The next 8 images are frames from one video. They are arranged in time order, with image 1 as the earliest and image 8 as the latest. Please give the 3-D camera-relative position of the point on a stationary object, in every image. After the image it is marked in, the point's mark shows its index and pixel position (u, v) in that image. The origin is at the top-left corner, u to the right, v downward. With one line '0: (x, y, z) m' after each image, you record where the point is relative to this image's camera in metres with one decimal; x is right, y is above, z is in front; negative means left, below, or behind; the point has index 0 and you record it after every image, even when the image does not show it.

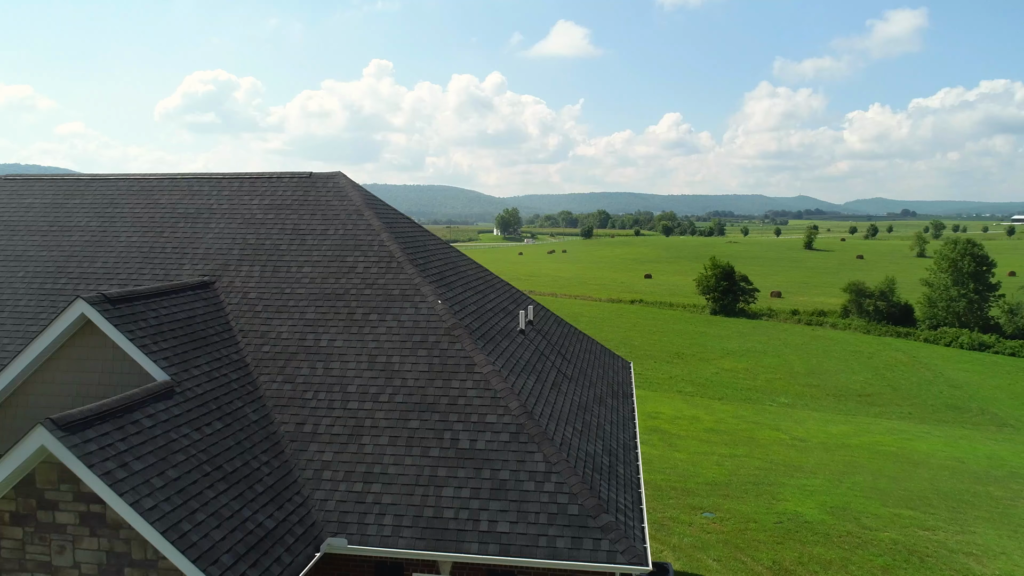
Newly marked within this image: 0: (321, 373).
0: (-1.8, -0.8, +6.8) m
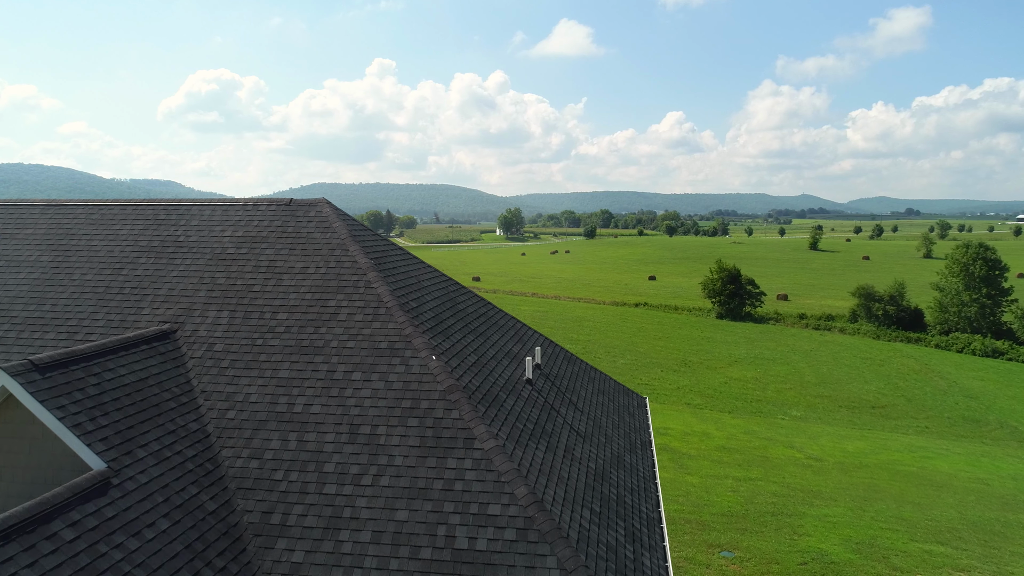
0: (-1.8, -1.3, +5.8) m
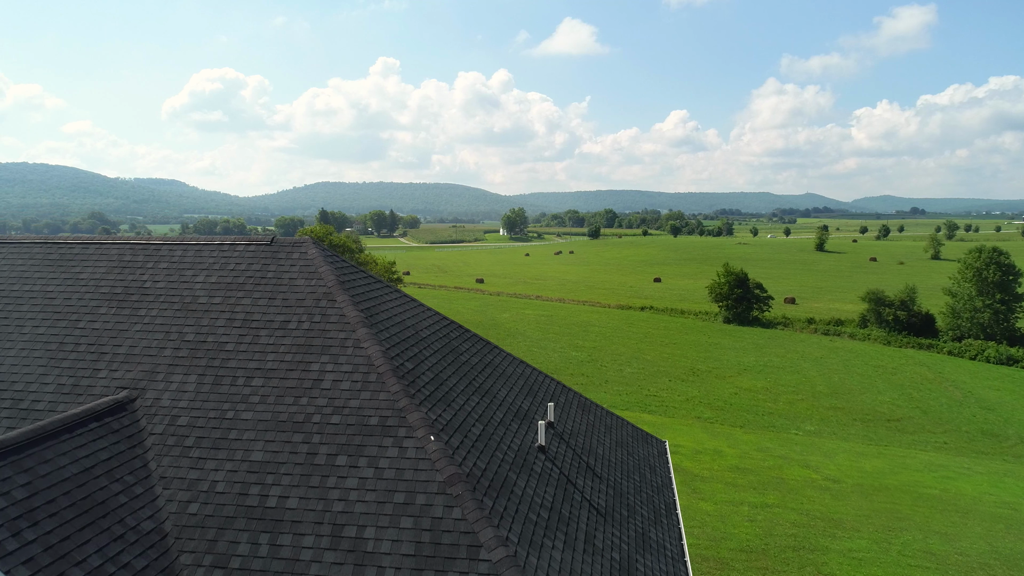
0: (-1.7, -1.8, +4.9) m
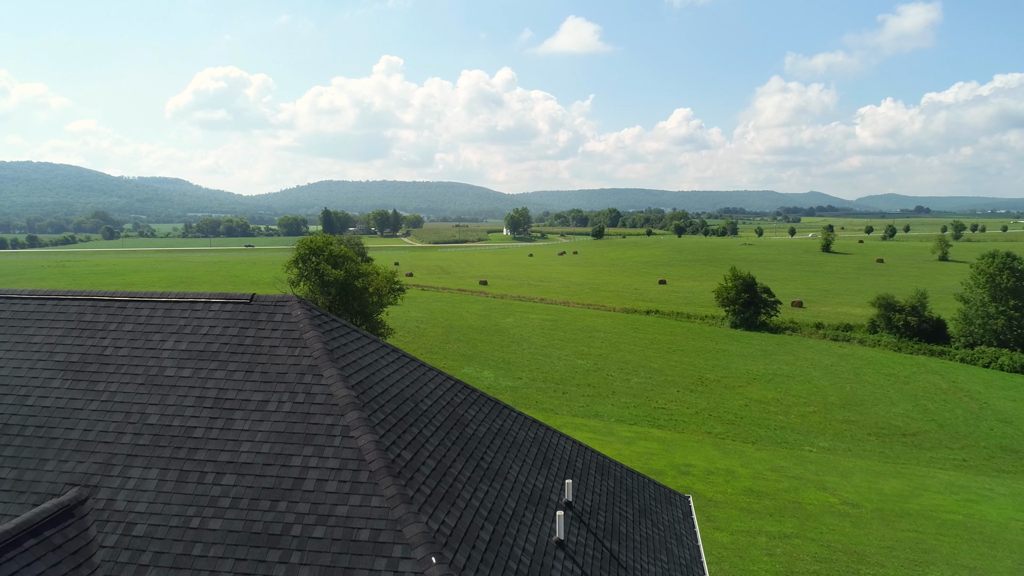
0: (-1.6, -2.4, +4.0) m
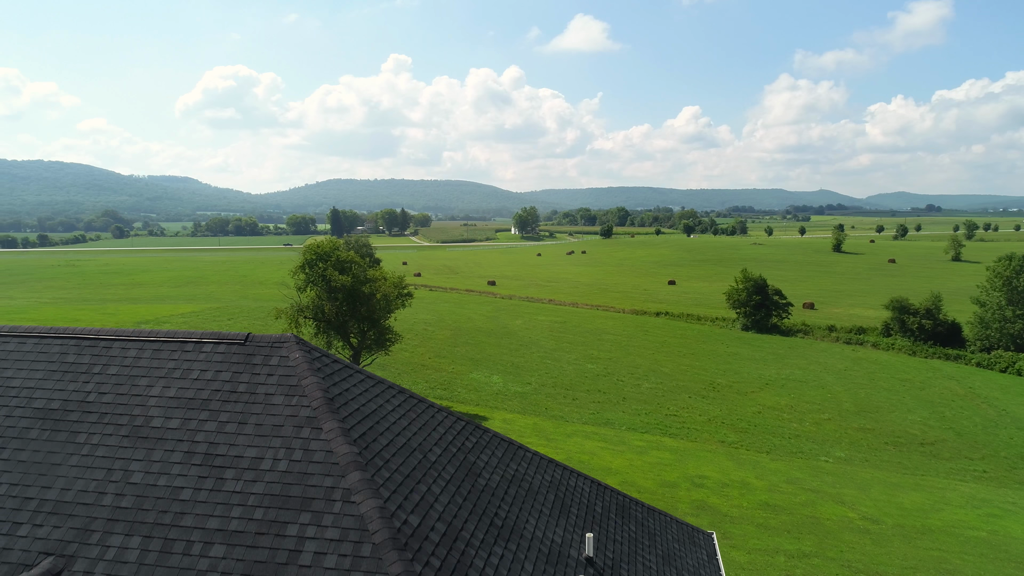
0: (-1.5, -2.7, +3.5) m
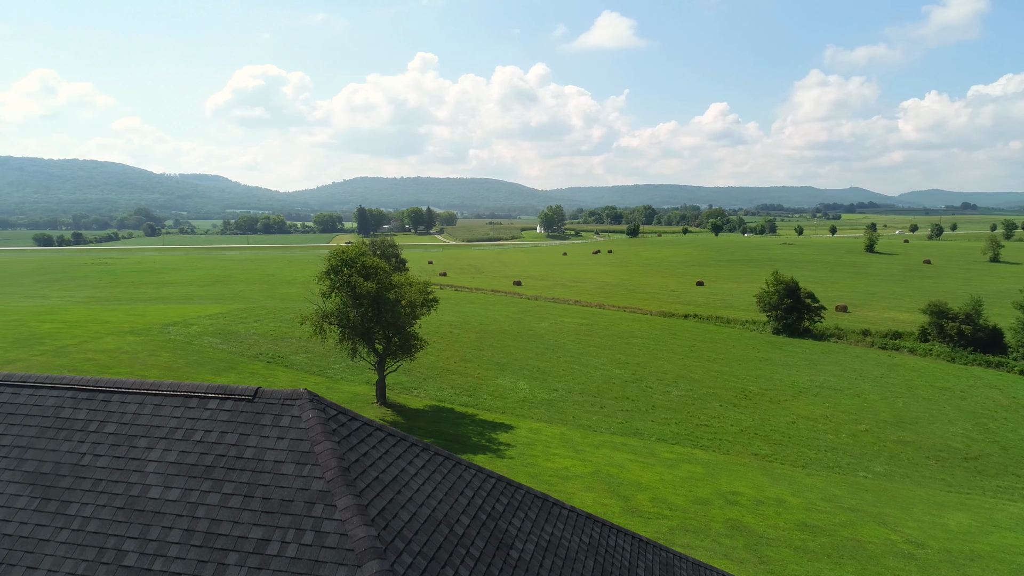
0: (-1.3, -3.1, +2.9) m
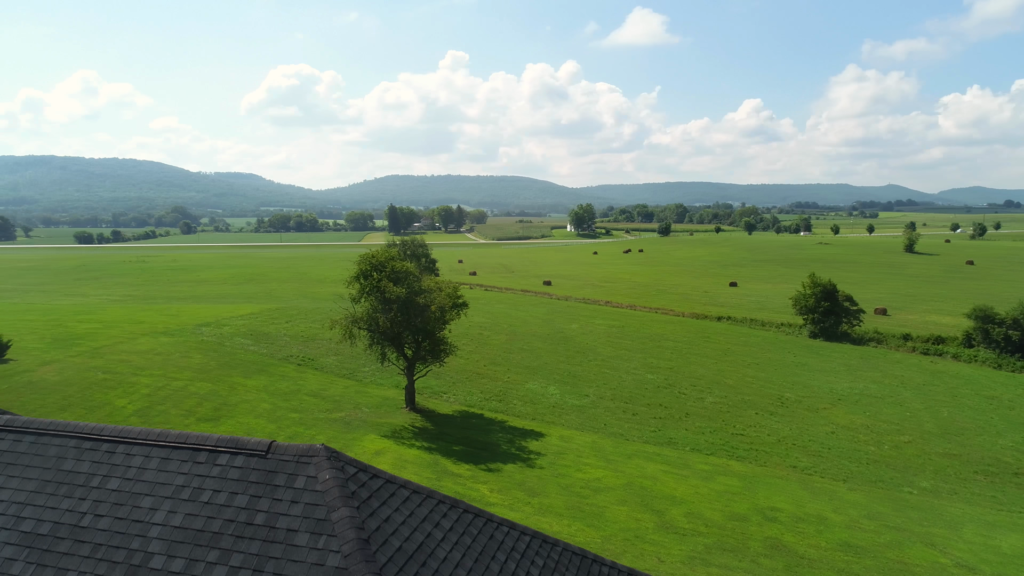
0: (-1.1, -3.4, +2.4) m
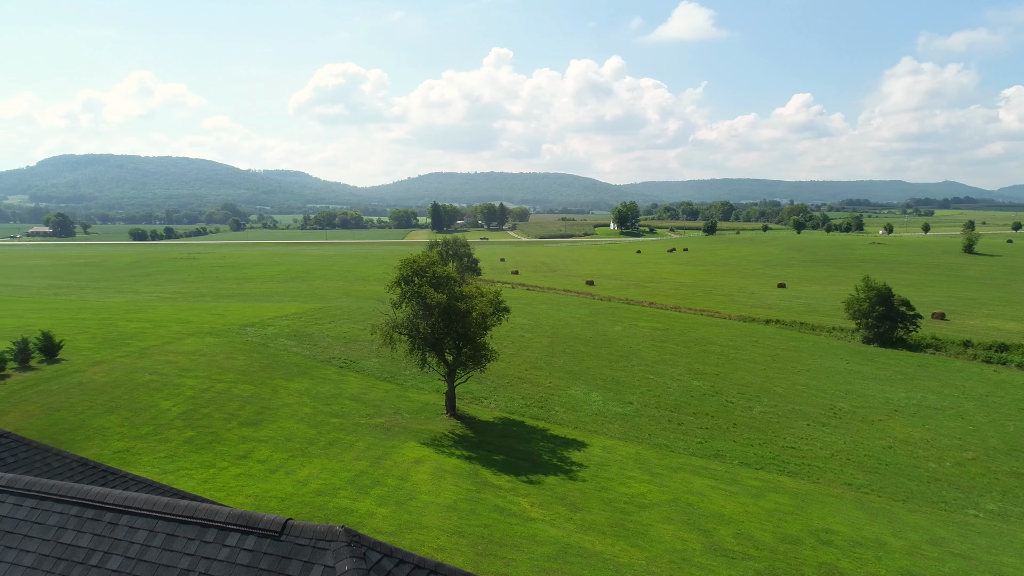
0: (-1.0, -3.8, +1.9) m
